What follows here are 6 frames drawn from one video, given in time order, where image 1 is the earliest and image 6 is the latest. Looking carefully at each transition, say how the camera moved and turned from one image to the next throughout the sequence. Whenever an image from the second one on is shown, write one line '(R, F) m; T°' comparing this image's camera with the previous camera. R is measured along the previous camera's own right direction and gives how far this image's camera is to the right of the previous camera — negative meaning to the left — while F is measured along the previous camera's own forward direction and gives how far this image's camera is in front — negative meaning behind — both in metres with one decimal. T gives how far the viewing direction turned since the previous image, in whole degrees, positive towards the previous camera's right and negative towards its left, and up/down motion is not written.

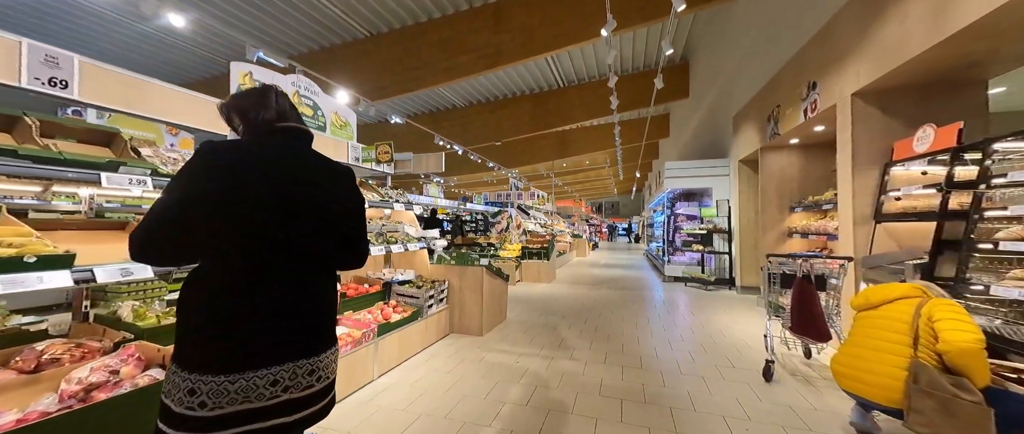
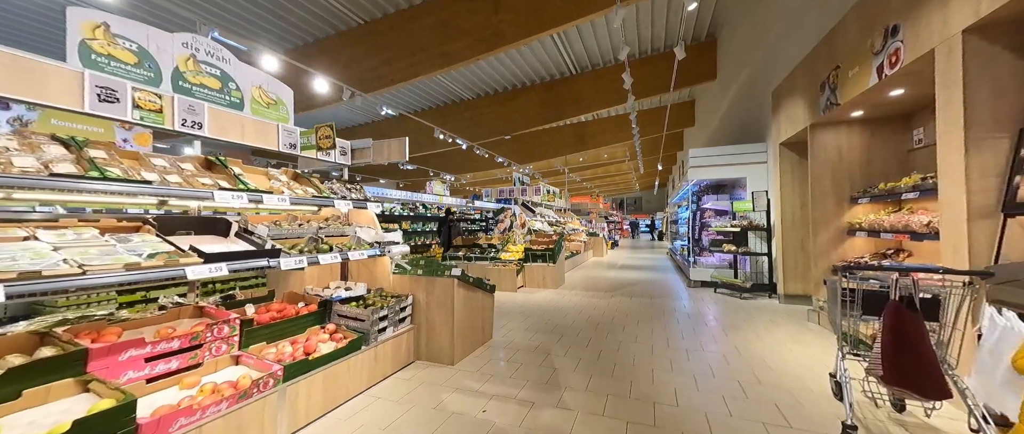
(+0.4, +0.7) m; -4°
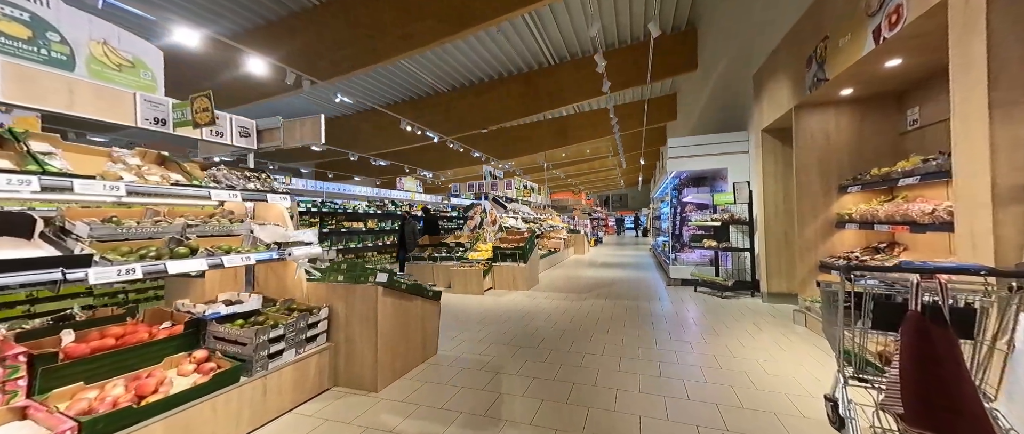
(+0.4, +0.5) m; +2°
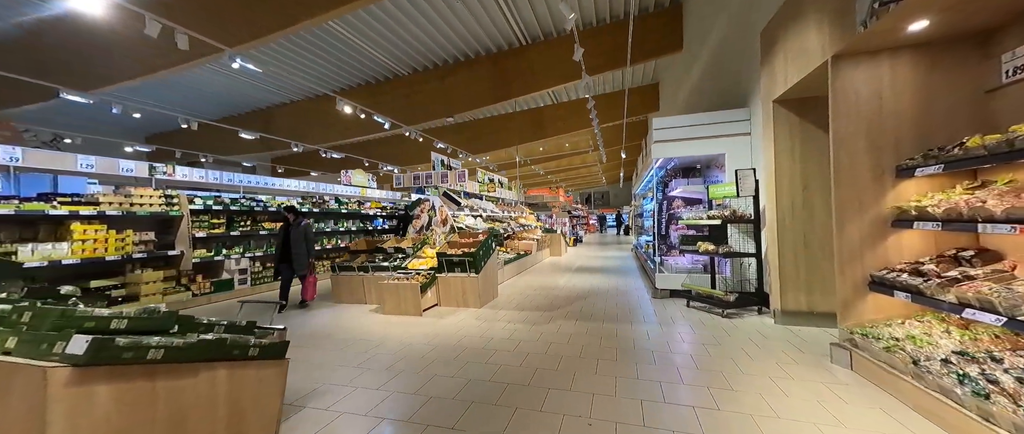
(+0.5, +1.1) m; +3°
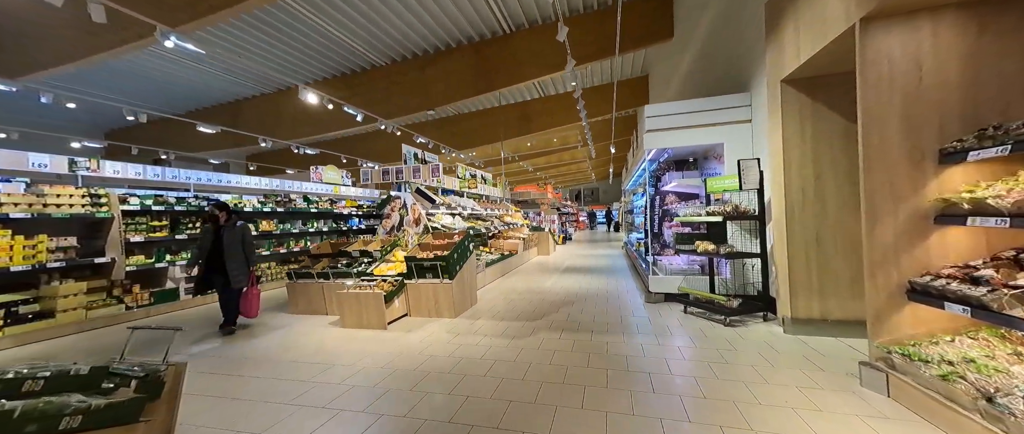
(+0.2, +0.5) m; +2°
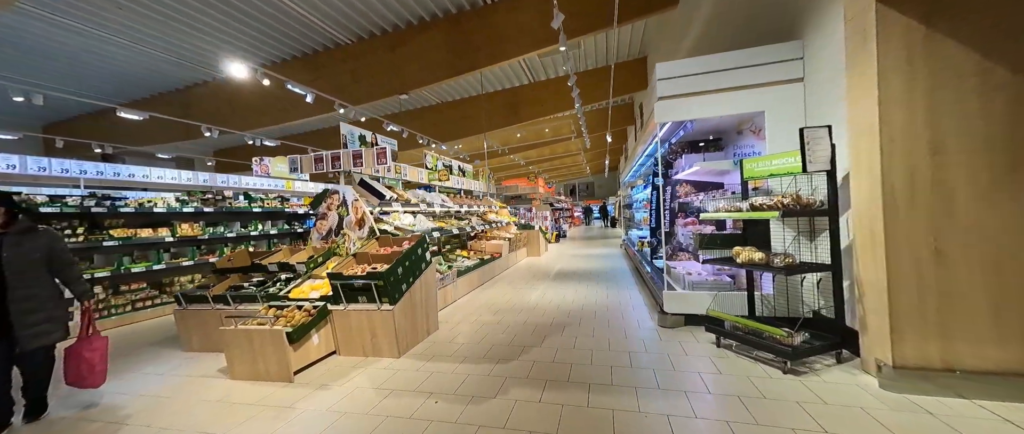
(+0.3, +1.1) m; +1°
